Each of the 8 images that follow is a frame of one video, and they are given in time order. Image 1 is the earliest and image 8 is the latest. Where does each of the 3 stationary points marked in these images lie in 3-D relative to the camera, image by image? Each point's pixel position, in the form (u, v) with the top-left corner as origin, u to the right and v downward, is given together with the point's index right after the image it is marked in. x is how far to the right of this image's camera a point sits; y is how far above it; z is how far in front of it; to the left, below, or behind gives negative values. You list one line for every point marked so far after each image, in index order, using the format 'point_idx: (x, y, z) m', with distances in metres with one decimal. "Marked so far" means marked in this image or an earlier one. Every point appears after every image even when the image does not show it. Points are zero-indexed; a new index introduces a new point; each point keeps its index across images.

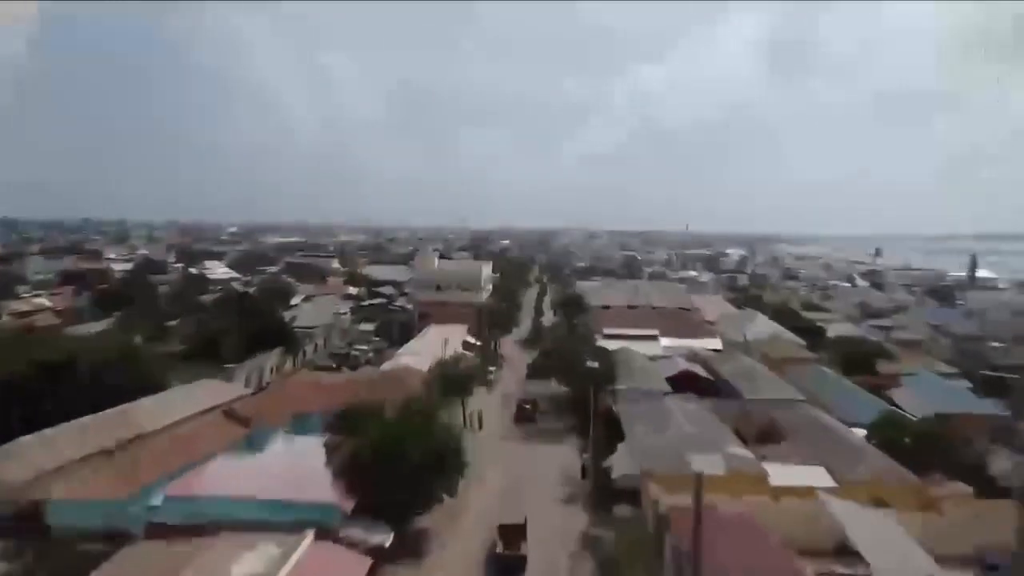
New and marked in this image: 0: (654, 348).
0: (+1.7, -0.7, +10.4) m
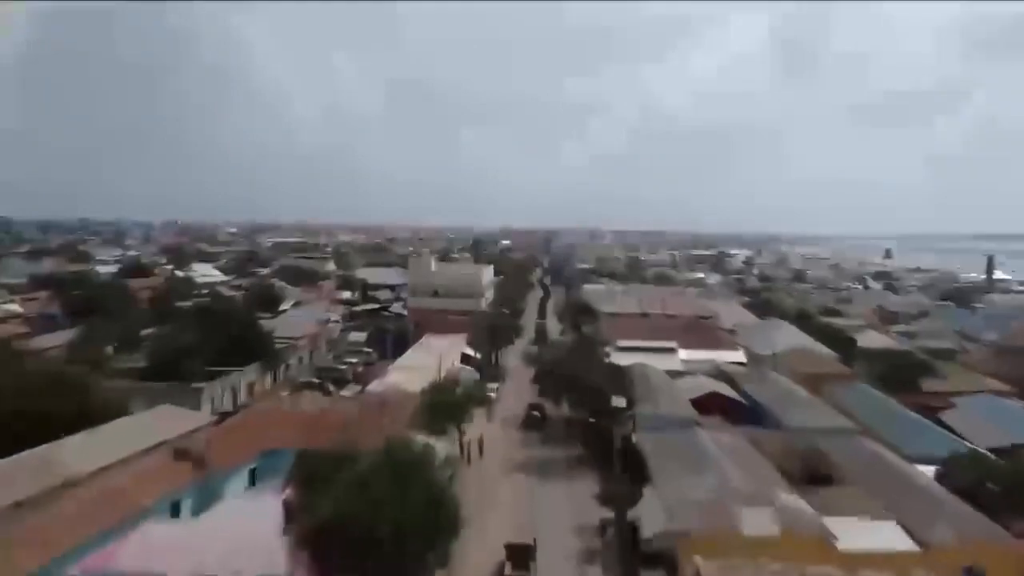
0: (+1.7, -0.8, +9.4) m
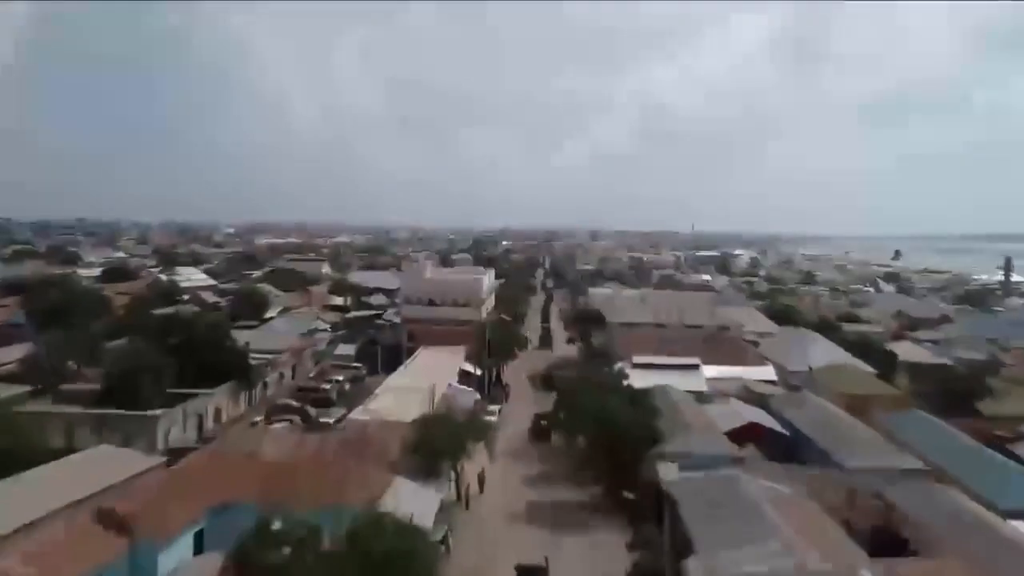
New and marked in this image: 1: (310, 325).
0: (+1.7, -0.9, +8.4) m
1: (-2.8, -0.5, +12.3) m
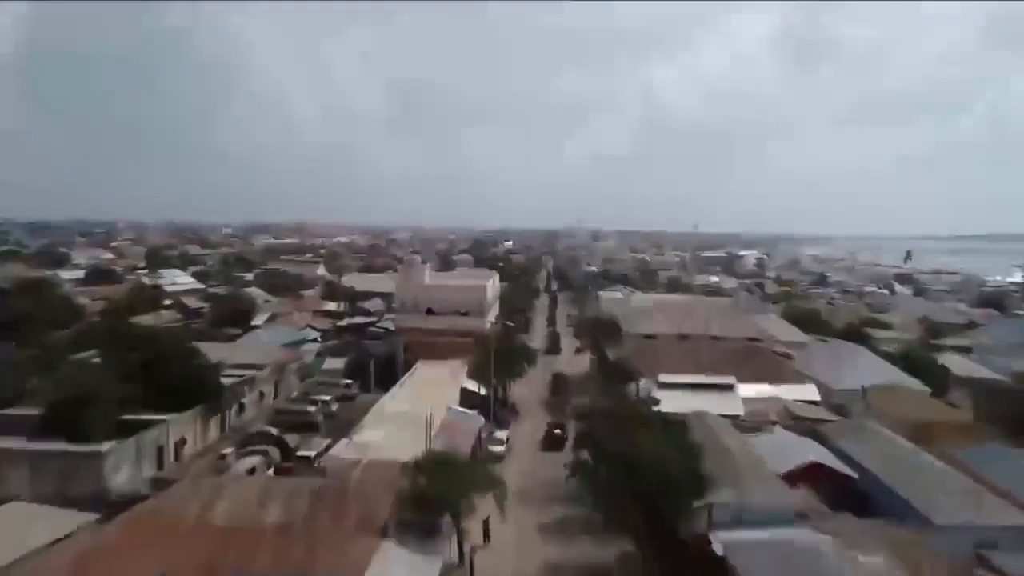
0: (+1.8, -0.9, +7.4) m
1: (-2.7, -0.6, +11.2) m
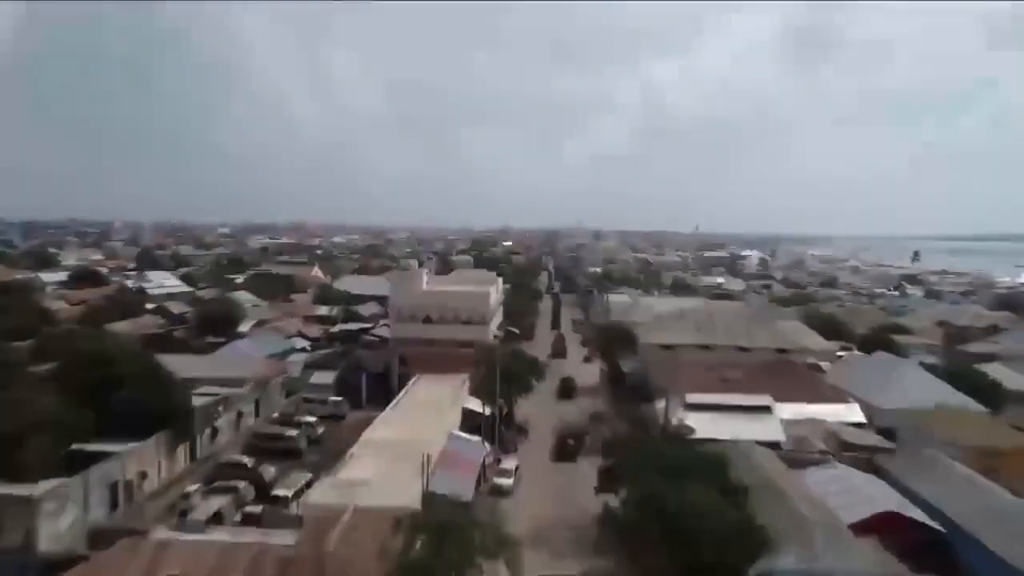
0: (+1.9, -1.0, +6.5) m
1: (-2.6, -0.7, +10.4) m
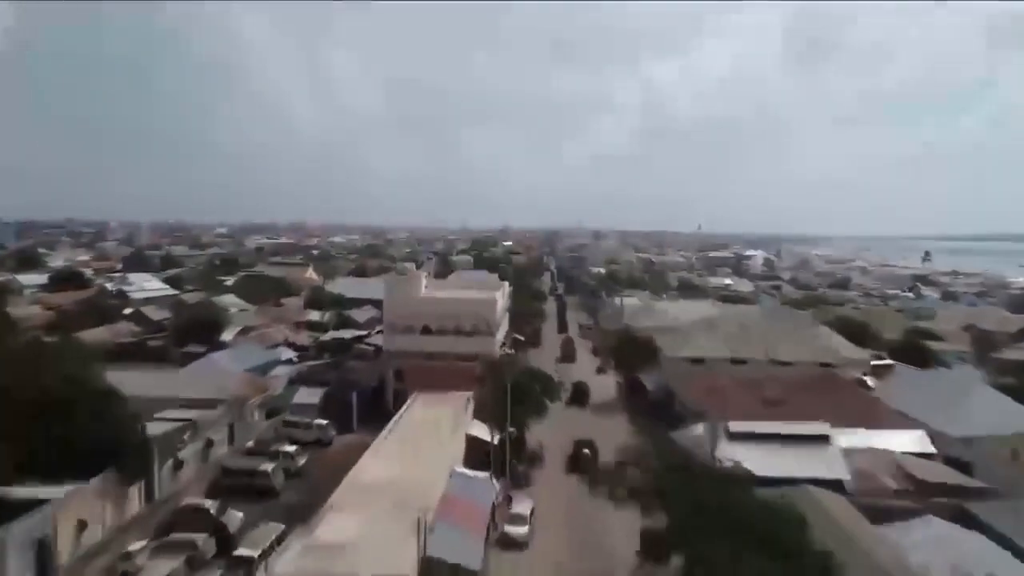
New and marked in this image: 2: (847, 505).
0: (+2.0, -1.1, +5.5) m
1: (-2.6, -0.7, +9.4) m
2: (+1.7, -1.1, +4.7) m
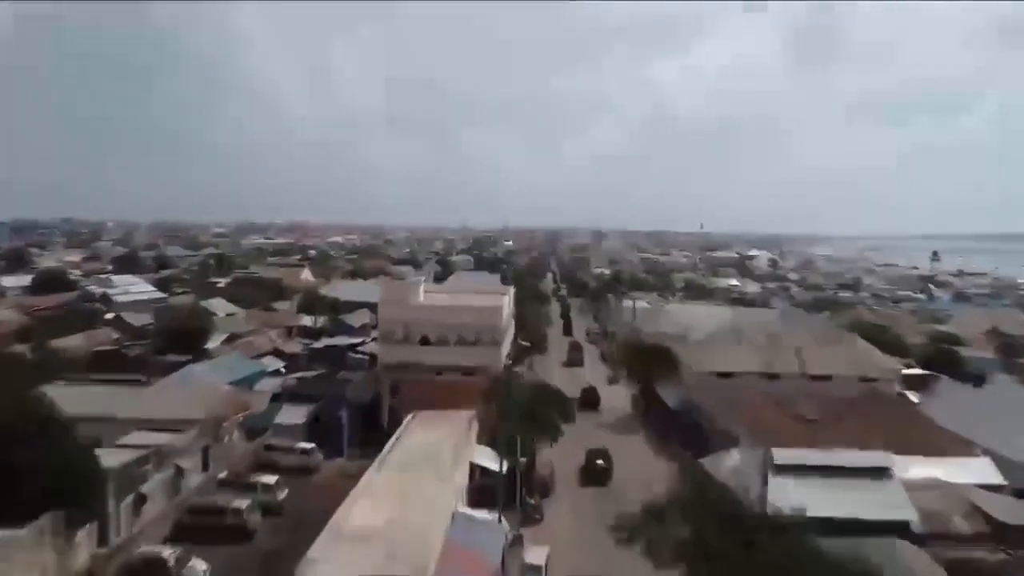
0: (+2.0, -1.1, +4.8) m
1: (-2.5, -0.8, +8.7) m
2: (+1.8, -1.1, +4.0) m
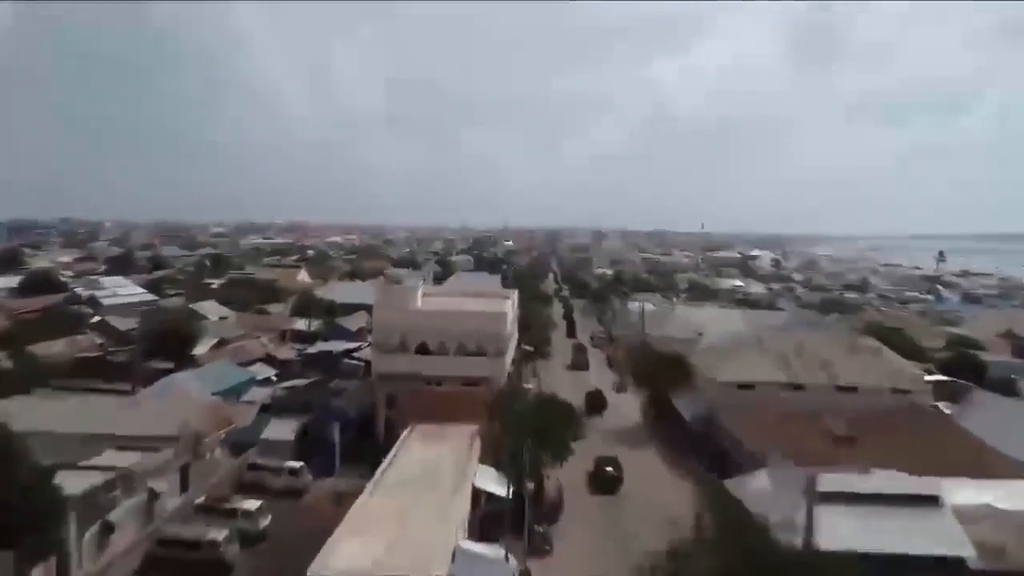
0: (+2.1, -1.2, +4.3) m
1: (-2.5, -0.8, +8.1) m
2: (+1.8, -1.2, +3.4) m
